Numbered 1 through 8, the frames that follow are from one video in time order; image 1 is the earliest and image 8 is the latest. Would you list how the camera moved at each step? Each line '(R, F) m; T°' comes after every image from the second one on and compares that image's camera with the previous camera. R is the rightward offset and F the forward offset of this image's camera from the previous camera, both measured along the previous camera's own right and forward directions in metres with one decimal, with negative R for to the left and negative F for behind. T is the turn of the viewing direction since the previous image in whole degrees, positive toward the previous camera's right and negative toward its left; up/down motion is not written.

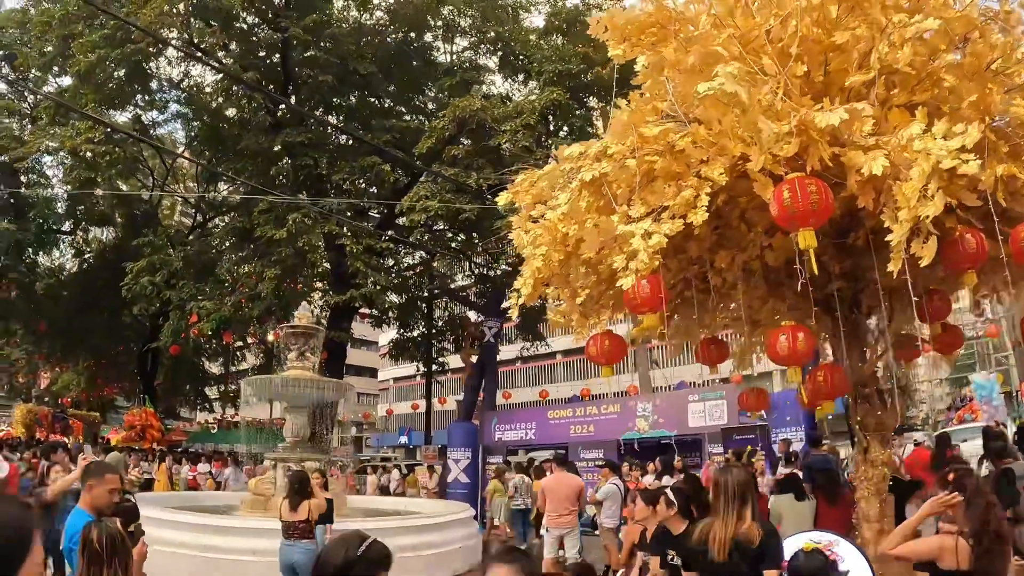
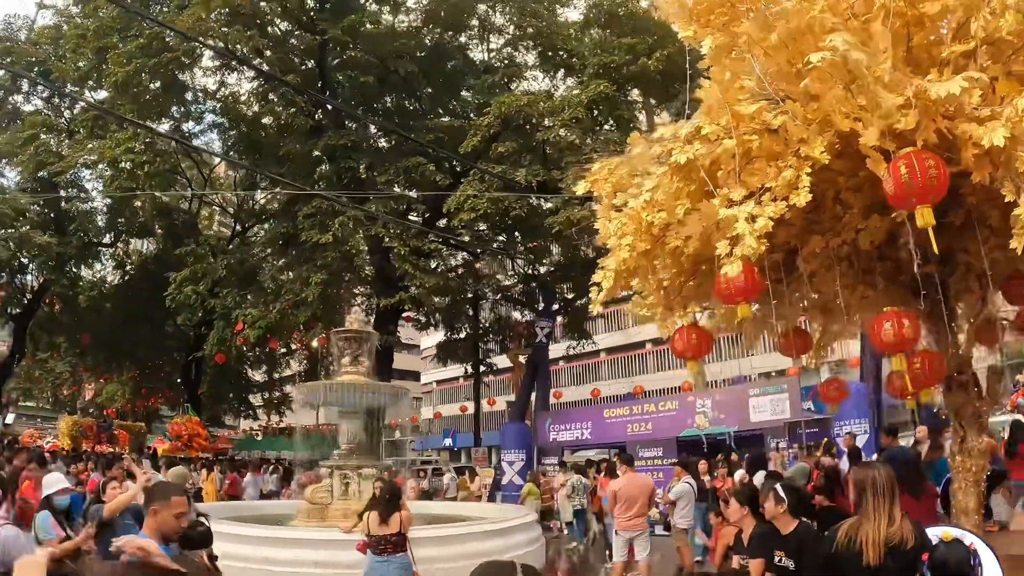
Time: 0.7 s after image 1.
(-0.4, +0.2) m; -2°
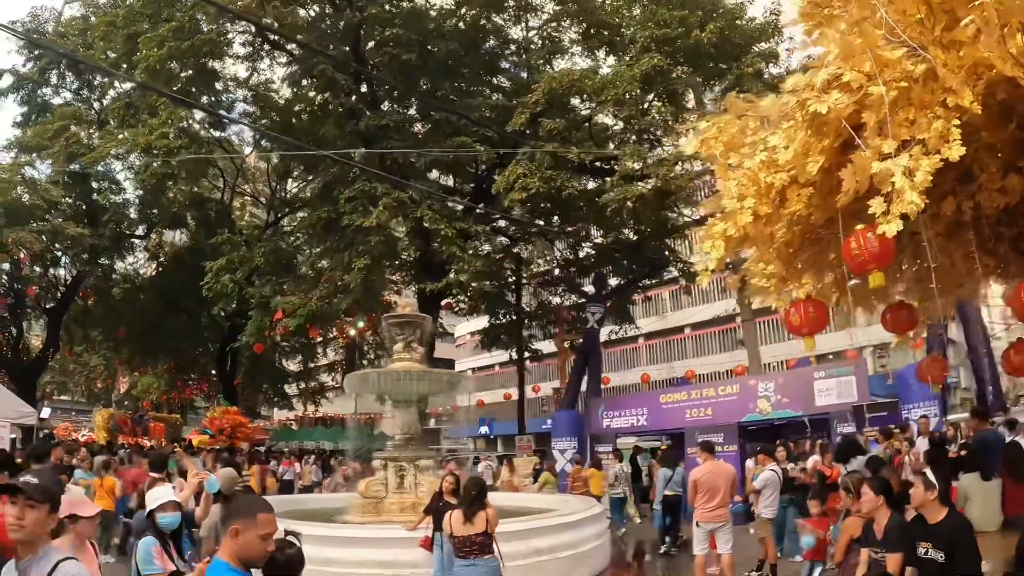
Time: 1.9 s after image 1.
(-0.5, +0.4) m; -1°
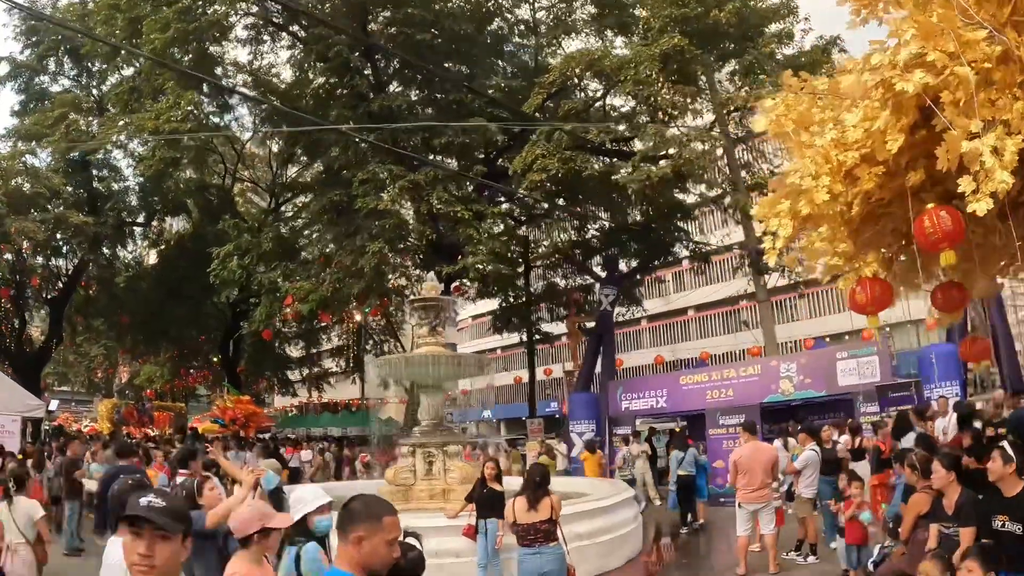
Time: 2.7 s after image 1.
(-0.5, +0.1) m; +1°
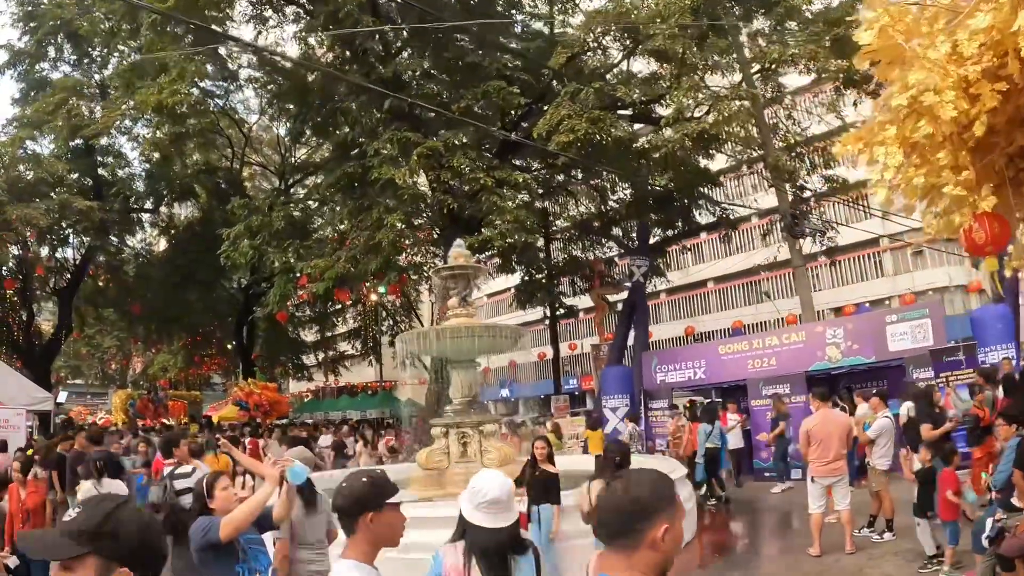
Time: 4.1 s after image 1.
(-0.3, +0.7) m; -1°
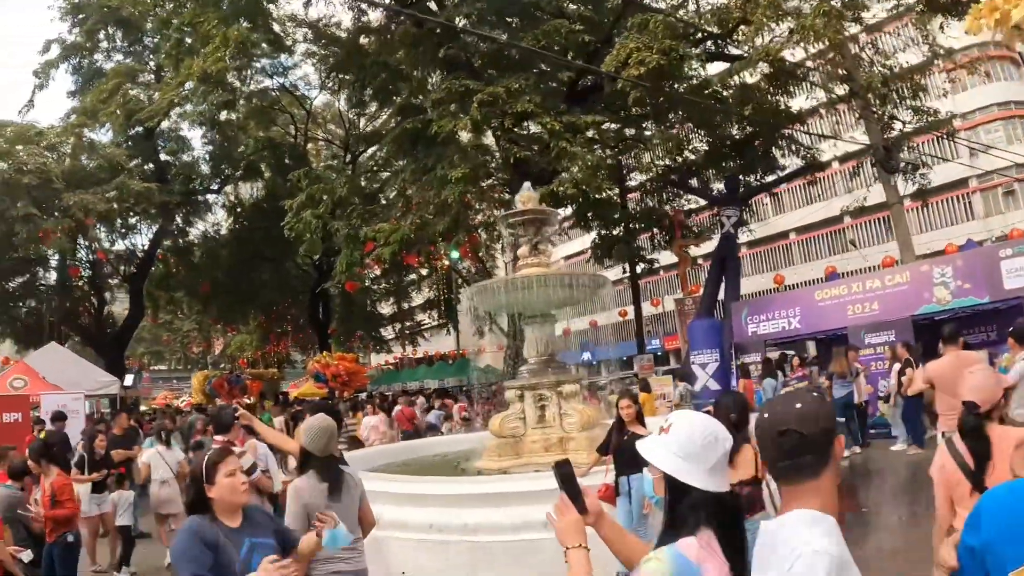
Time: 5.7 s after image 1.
(0.0, +0.8) m; -5°
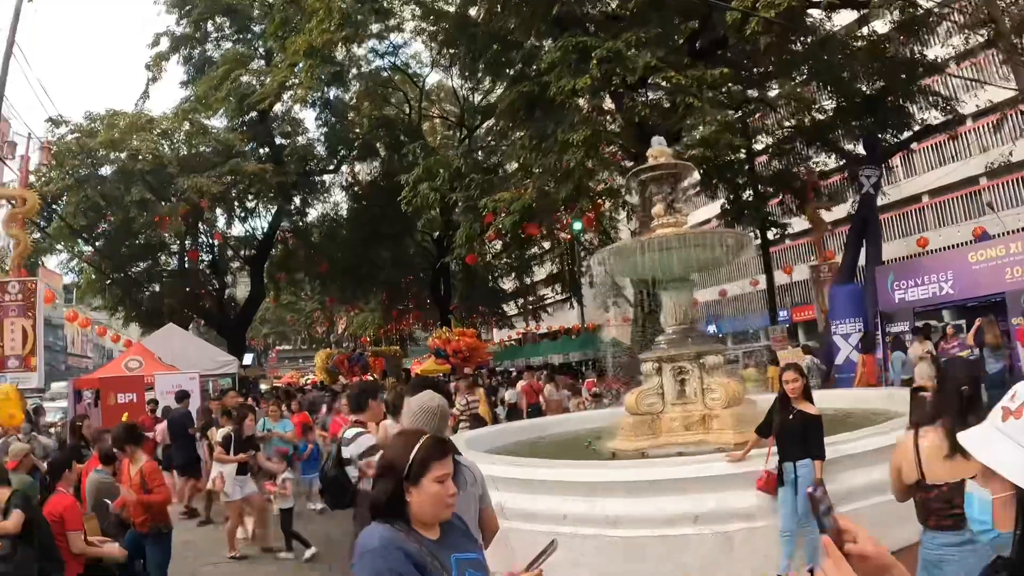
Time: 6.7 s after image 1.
(-0.1, +0.7) m; -8°
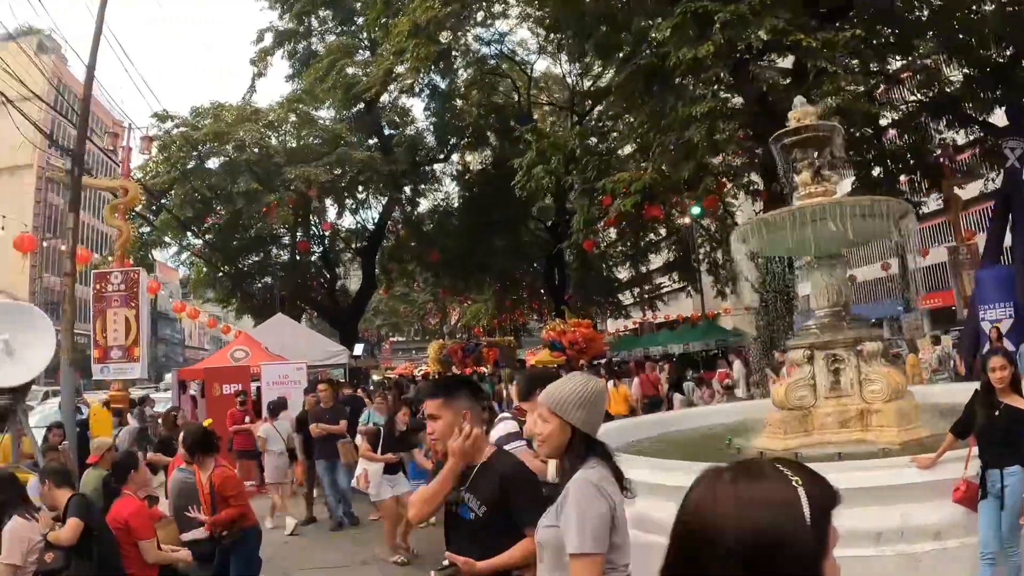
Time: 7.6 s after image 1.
(-0.1, +0.6) m; -8°
